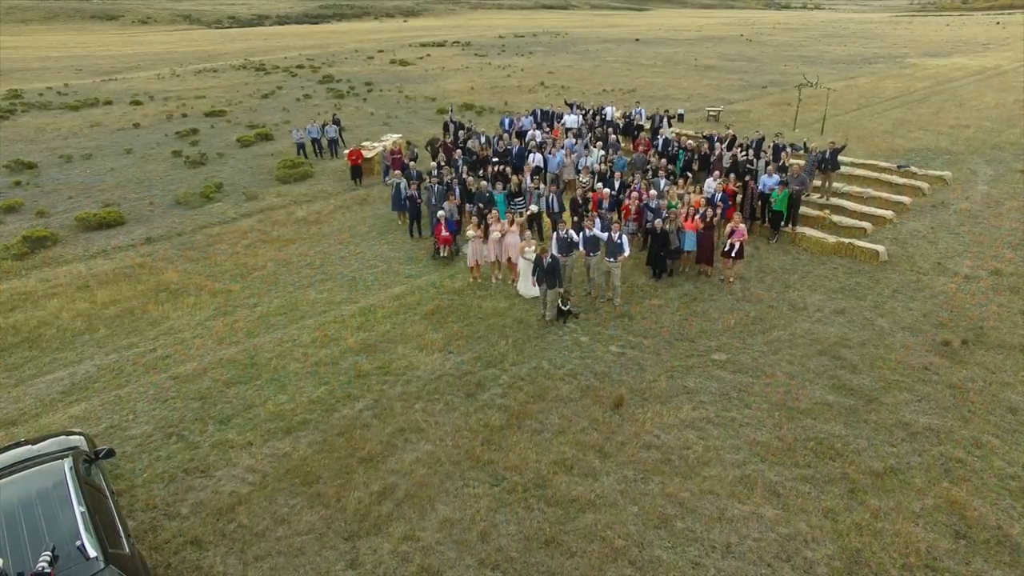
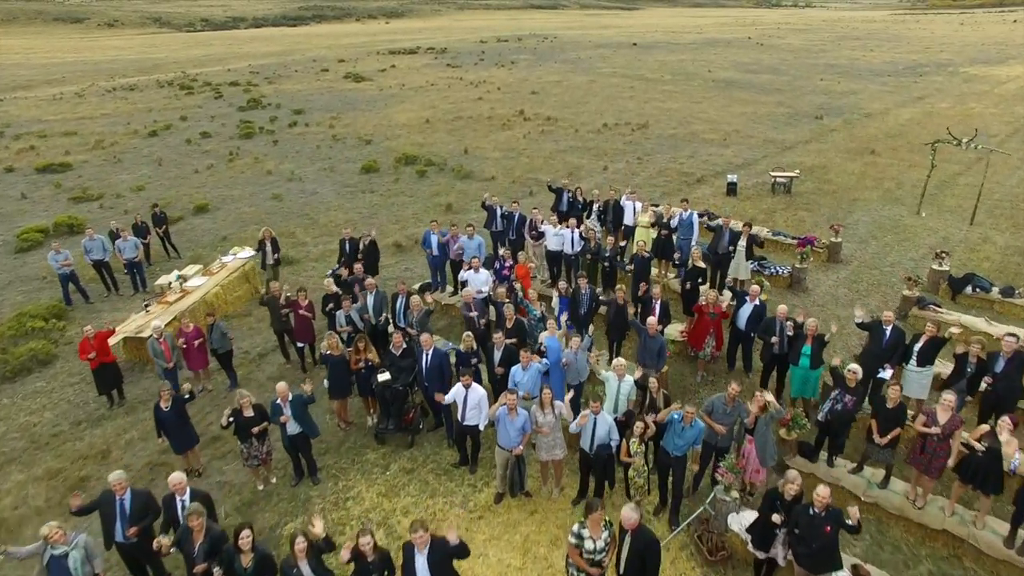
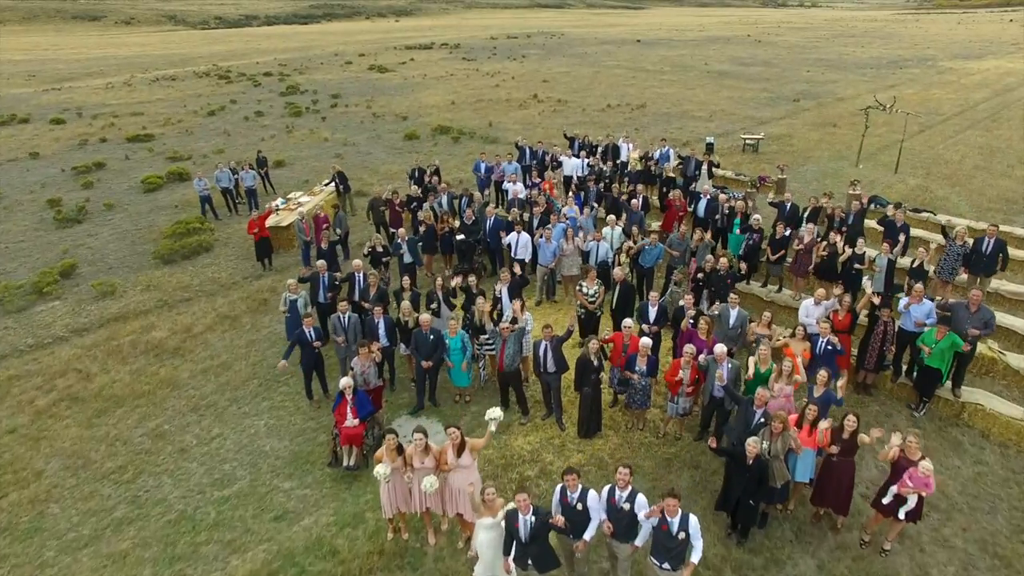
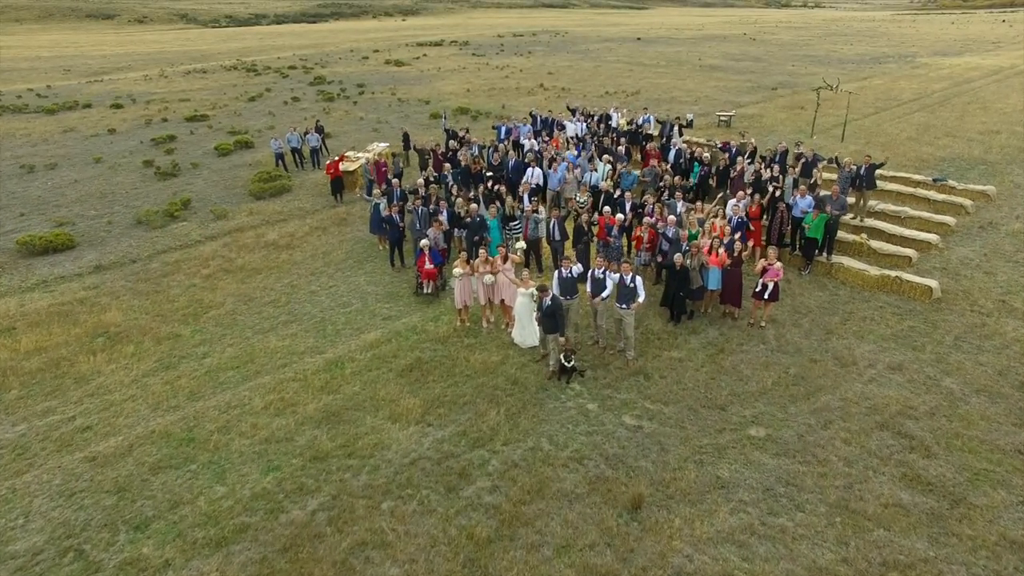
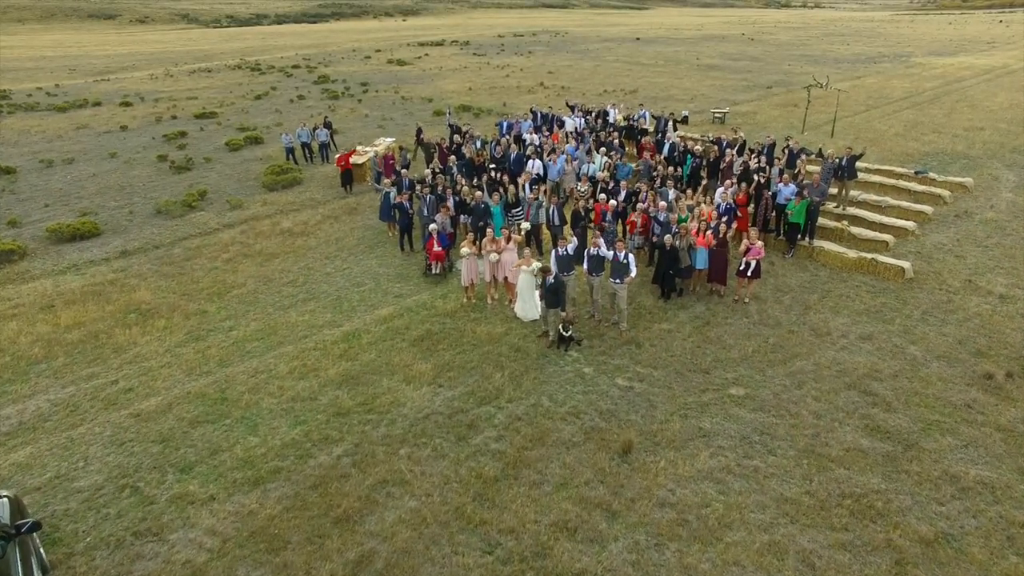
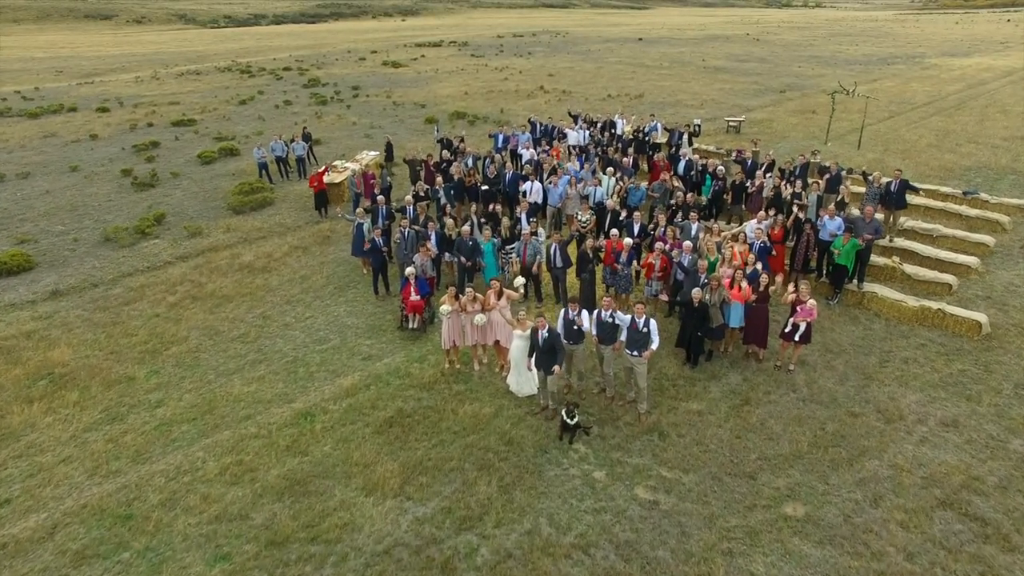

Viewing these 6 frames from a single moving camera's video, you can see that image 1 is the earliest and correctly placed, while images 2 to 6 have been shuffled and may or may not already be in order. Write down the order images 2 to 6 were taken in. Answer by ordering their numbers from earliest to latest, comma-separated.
5, 4, 6, 3, 2
